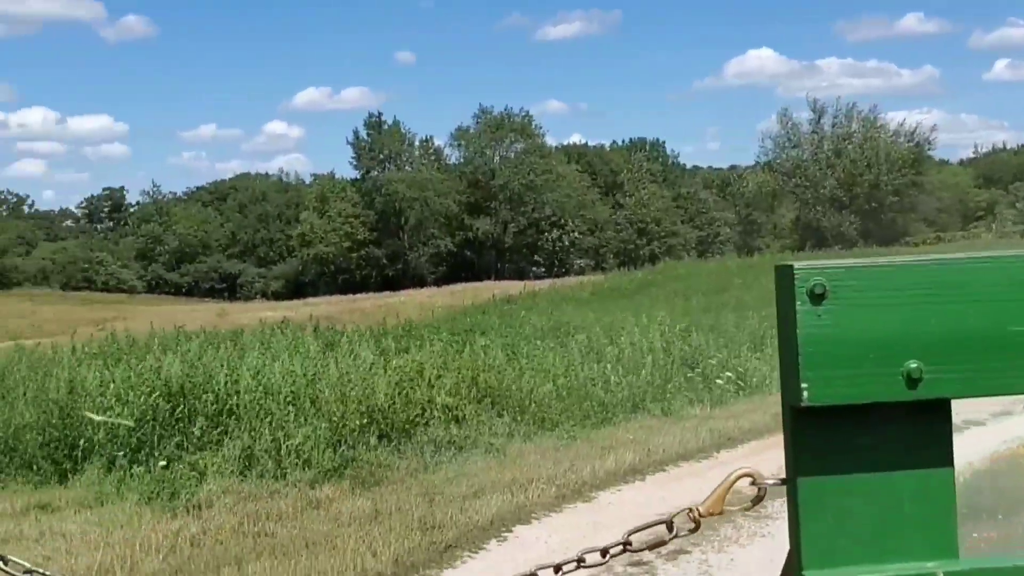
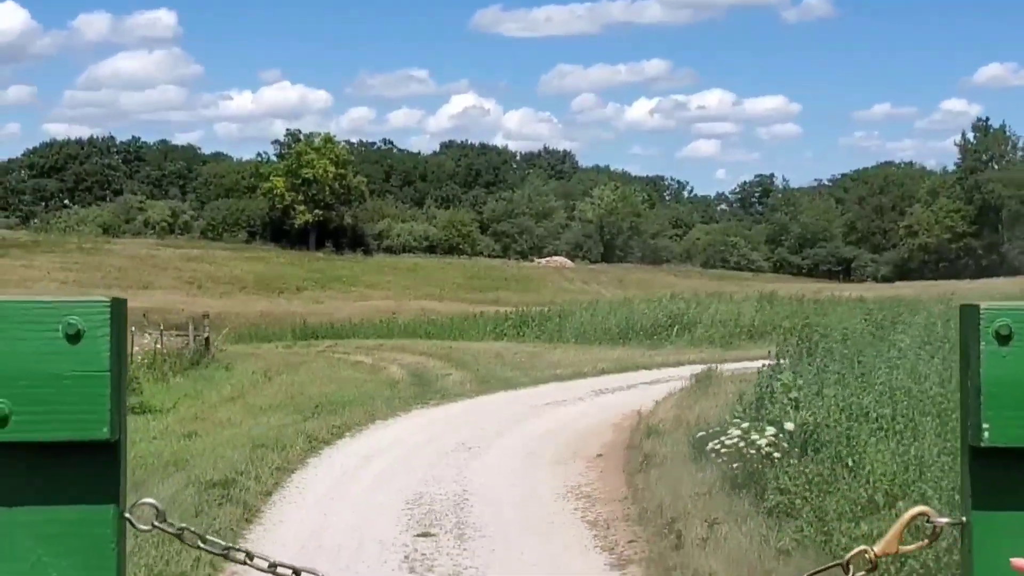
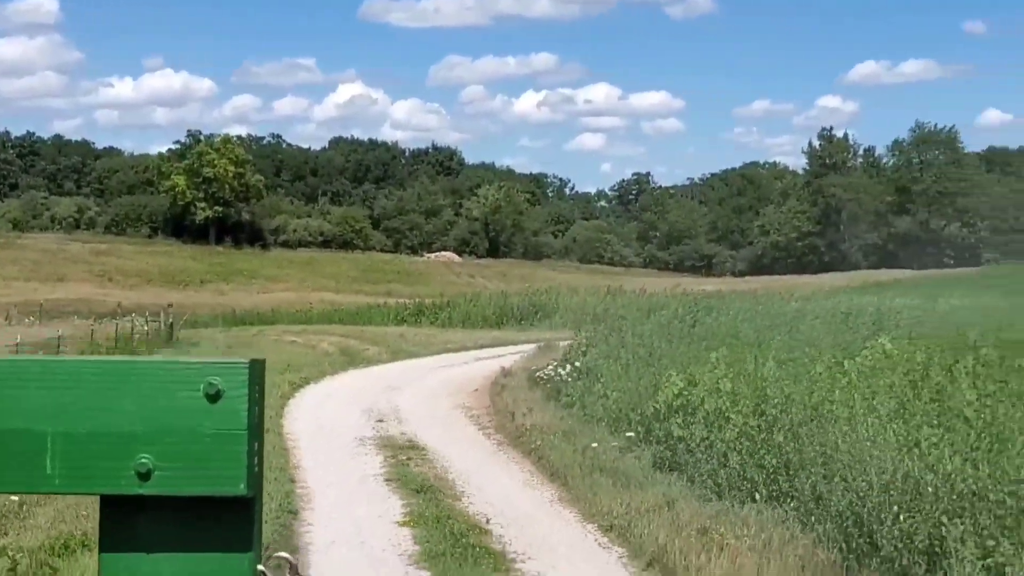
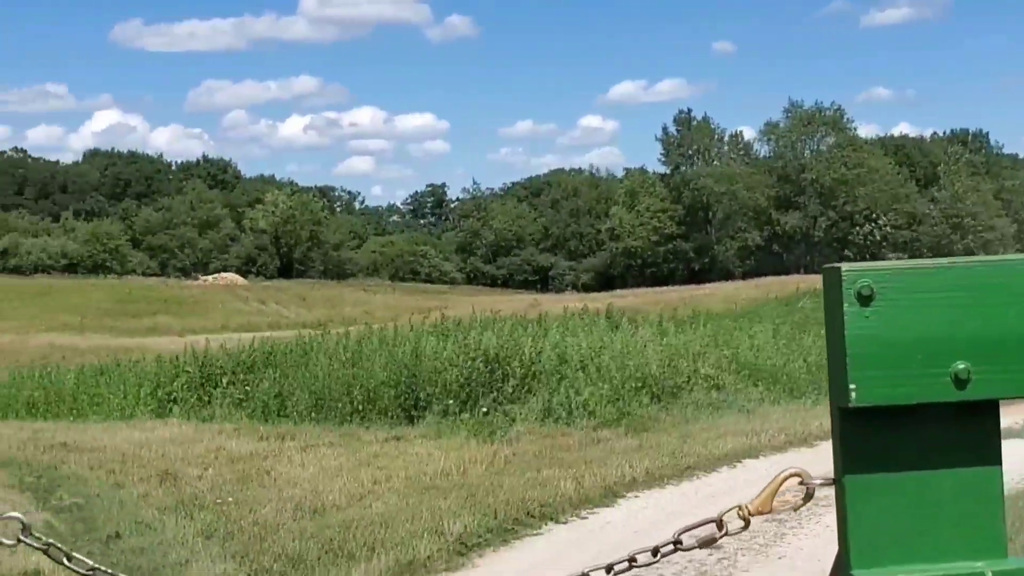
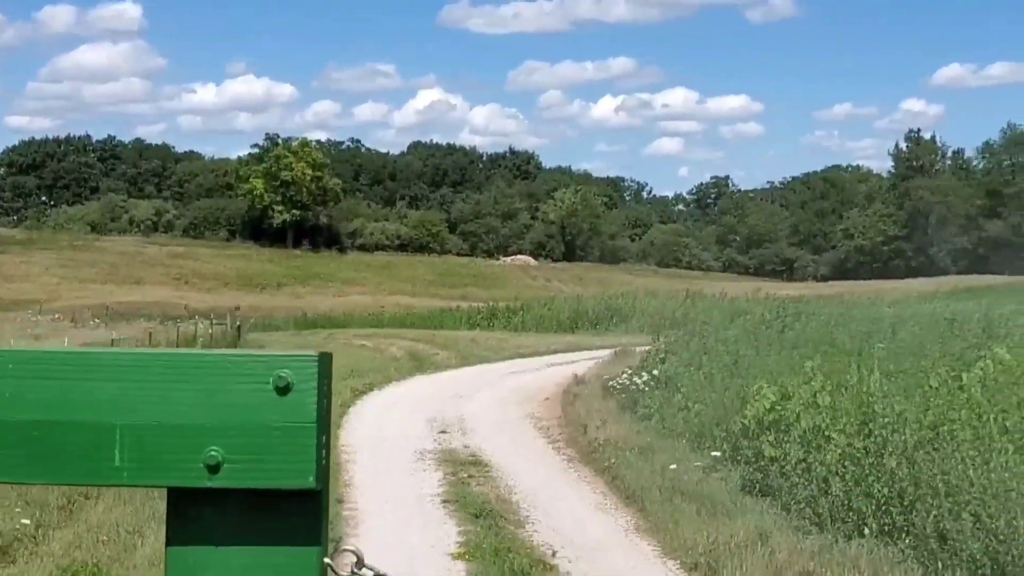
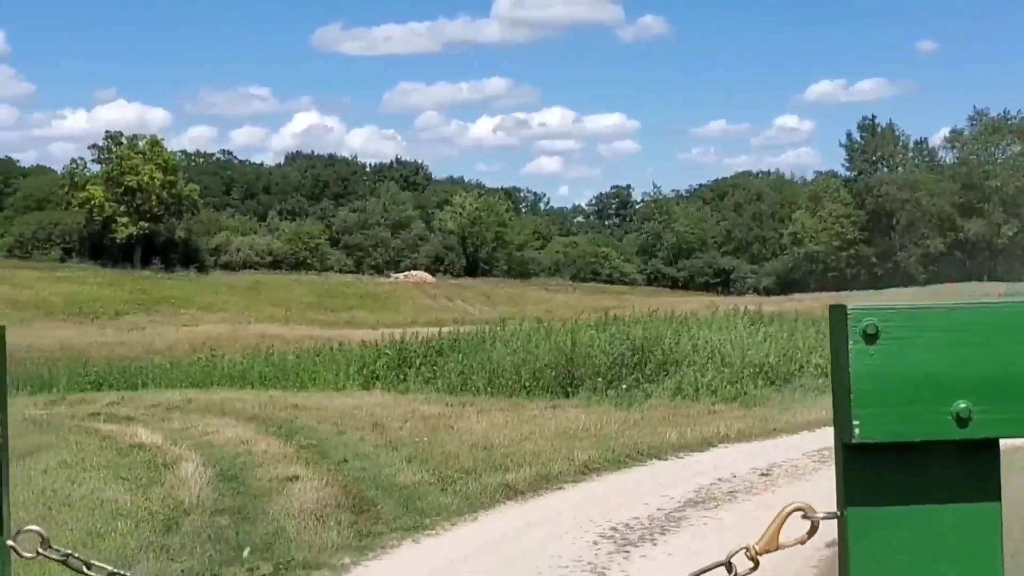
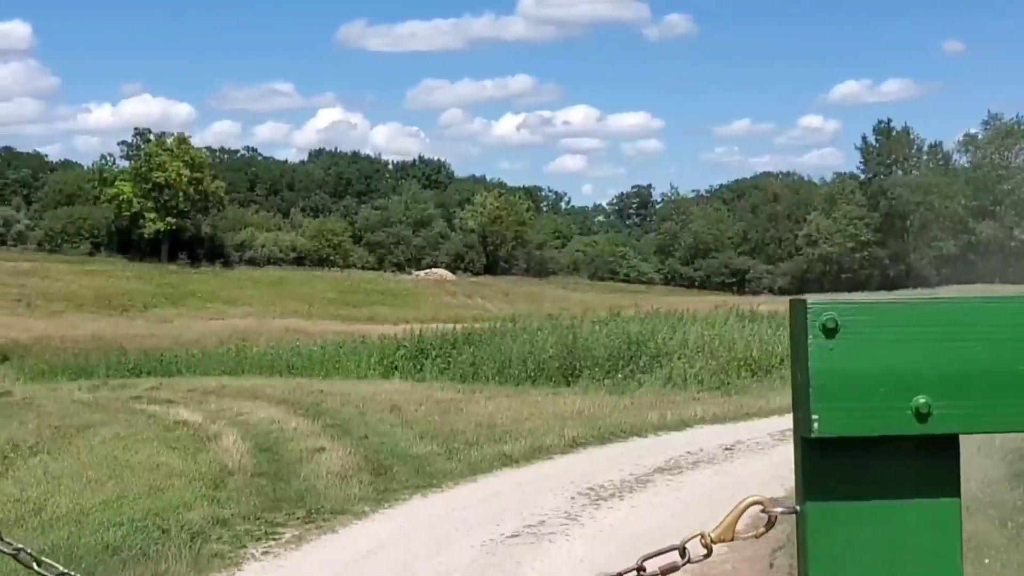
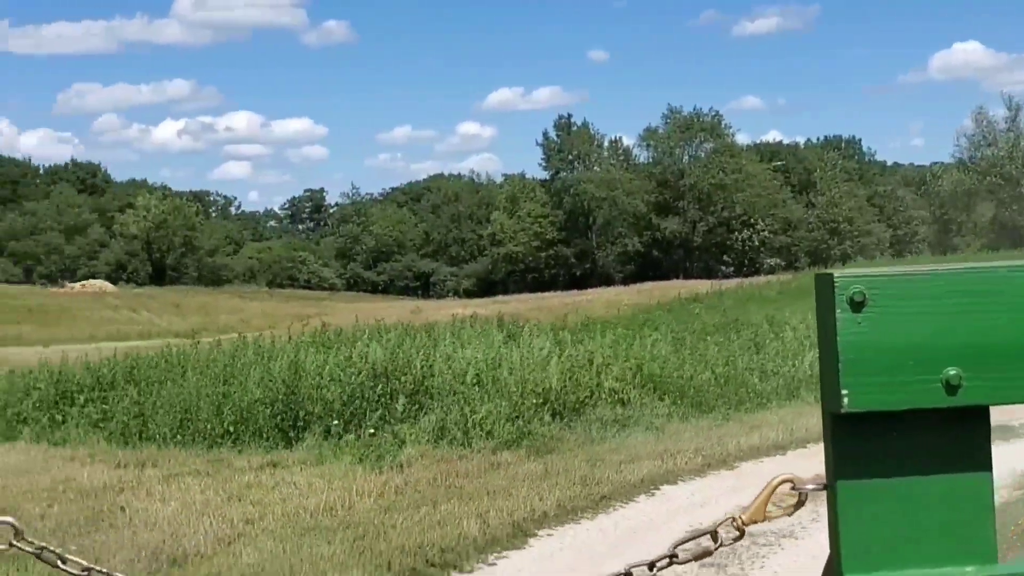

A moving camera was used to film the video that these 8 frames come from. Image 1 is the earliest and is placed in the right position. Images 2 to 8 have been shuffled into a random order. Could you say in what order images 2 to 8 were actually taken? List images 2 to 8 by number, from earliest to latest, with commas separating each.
8, 4, 6, 7, 2, 5, 3
